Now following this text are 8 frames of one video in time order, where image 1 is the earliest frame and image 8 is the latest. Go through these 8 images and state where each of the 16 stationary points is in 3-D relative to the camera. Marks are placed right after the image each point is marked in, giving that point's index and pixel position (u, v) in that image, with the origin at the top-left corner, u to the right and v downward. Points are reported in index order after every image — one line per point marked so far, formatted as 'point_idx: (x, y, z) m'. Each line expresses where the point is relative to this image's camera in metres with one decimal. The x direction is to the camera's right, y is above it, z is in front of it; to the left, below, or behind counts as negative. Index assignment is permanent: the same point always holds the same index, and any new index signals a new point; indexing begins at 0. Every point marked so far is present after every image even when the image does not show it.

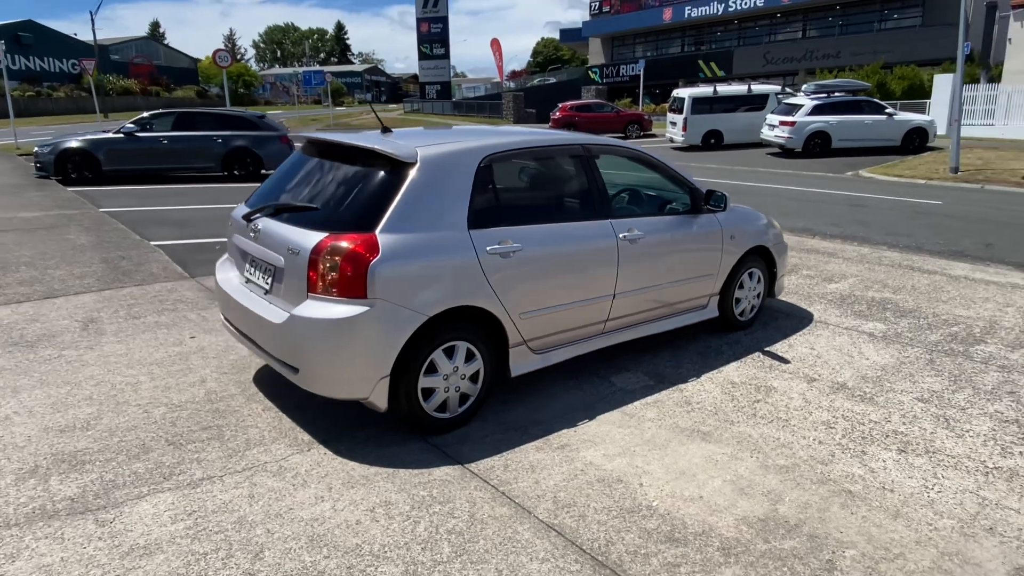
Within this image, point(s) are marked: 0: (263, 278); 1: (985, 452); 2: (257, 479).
0: (-1.4, +0.1, +3.9) m
1: (+2.7, -0.9, +3.8) m
2: (-1.3, -1.0, +3.5) m
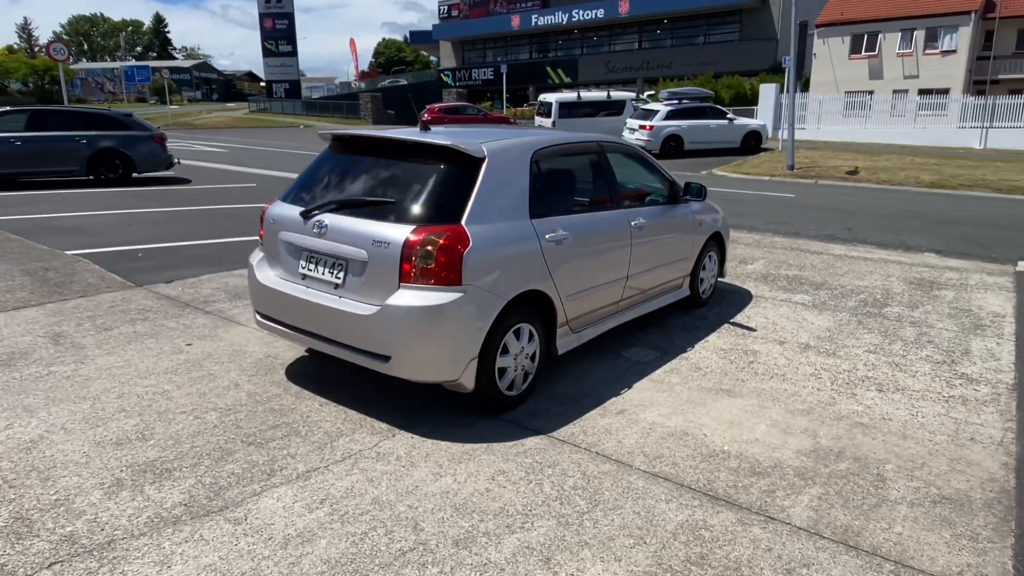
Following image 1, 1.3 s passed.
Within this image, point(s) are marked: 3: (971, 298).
0: (-1.1, +0.1, +4.0) m
1: (+3.0, -0.7, +4.8) m
2: (-0.8, -0.9, +3.6) m
3: (+4.8, -0.1, +7.0) m
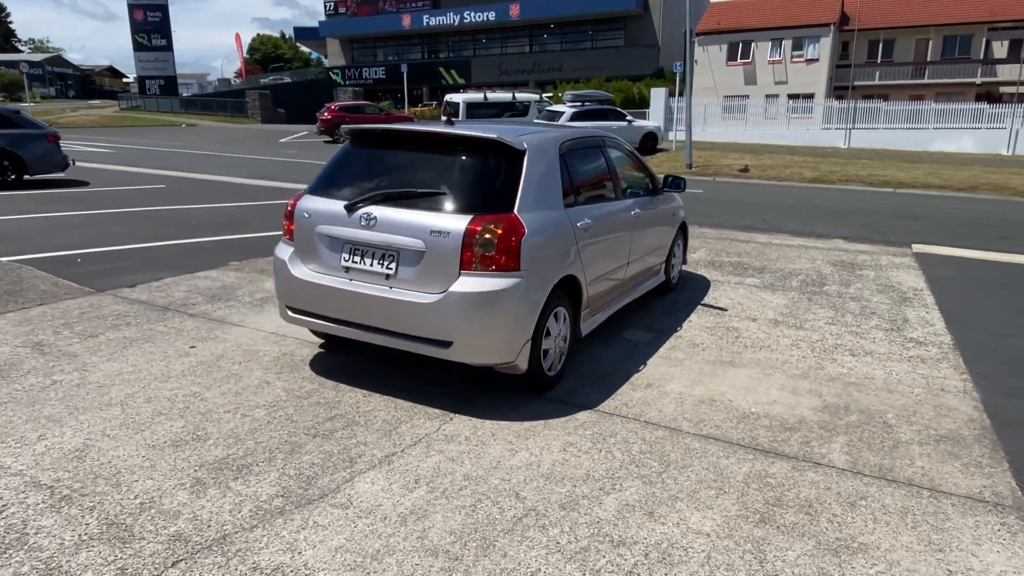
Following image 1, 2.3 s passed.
0: (-0.8, +0.1, +4.0) m
1: (+3.1, -0.5, +5.5) m
2: (-0.4, -0.9, +3.7) m
3: (+4.5, +0.1, +8.0) m
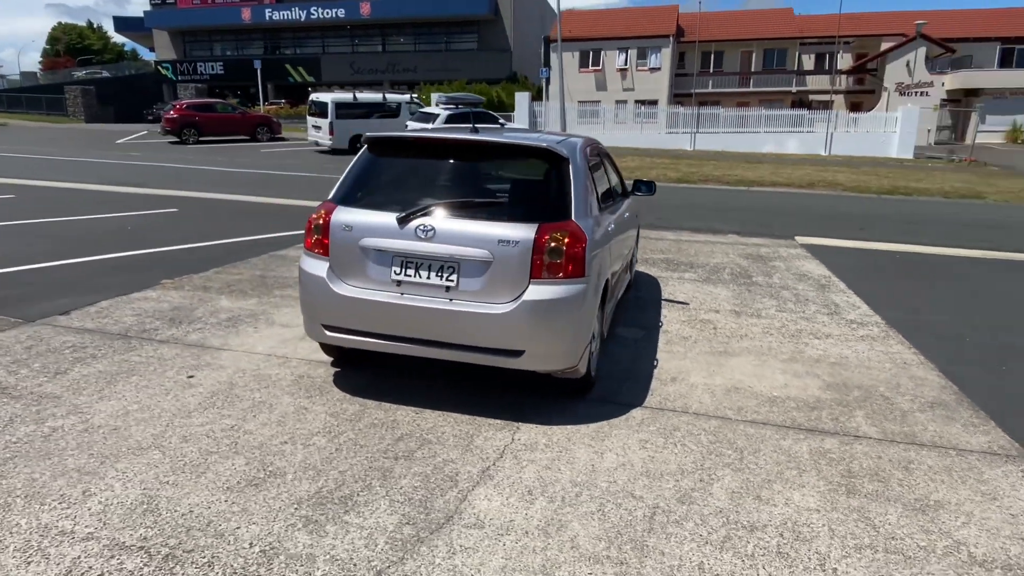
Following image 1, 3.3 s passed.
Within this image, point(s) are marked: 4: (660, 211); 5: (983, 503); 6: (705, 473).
0: (-0.4, +0.1, +3.9) m
1: (+3.1, -0.4, +6.2) m
2: (+0.1, -0.9, +3.7) m
3: (+3.8, +0.3, +9.0) m
4: (+3.0, +1.6, +13.7) m
5: (+2.4, -1.1, +3.4) m
6: (+1.0, -1.0, +3.6) m
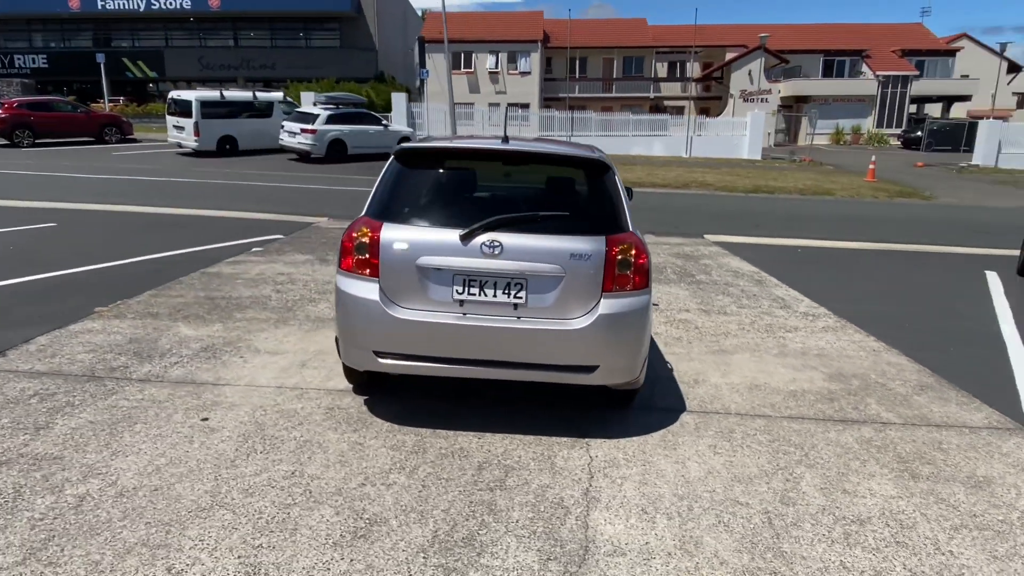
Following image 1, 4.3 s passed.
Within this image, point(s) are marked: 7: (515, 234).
0: (0.0, 0.0, +3.8) m
1: (+2.9, -0.3, +6.8) m
2: (+0.6, -1.0, +3.6) m
3: (+3.0, +0.3, +9.6) m
4: (+1.2, +1.6, +14.0) m
5: (+2.8, -1.0, +3.8) m
6: (+1.5, -1.0, +3.7) m
7: (0.0, +0.3, +3.8) m
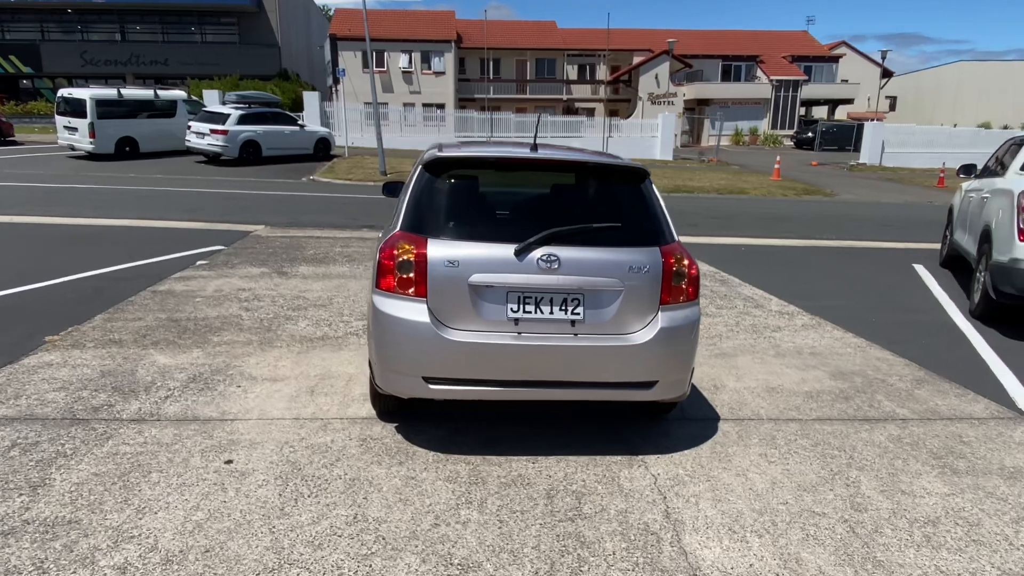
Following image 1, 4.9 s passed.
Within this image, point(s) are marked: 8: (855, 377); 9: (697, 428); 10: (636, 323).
0: (+0.3, -0.1, +3.6) m
1: (+2.8, -0.3, +7.0) m
2: (+0.9, -1.1, +3.5) m
3: (+2.5, +0.3, +9.7) m
4: (0.0, +1.5, +13.9) m
5: (+3.1, -1.0, +4.0) m
6: (+1.8, -1.0, +3.7) m
7: (+0.3, +0.2, +3.6) m
8: (+2.7, -0.7, +5.3) m
9: (+1.2, -0.9, +4.3) m
10: (+0.7, -0.2, +3.7) m
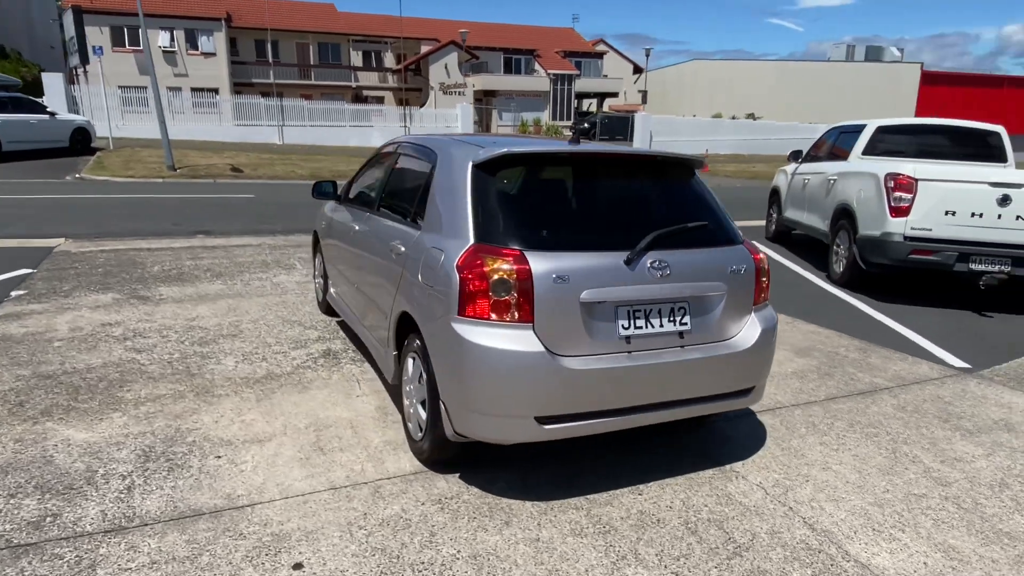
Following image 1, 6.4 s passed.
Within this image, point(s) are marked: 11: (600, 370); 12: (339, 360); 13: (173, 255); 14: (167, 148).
0: (+0.8, -0.2, +3.2) m
1: (+2.1, -0.2, +7.2) m
2: (+1.4, -1.0, +3.4) m
3: (+0.8, +0.5, +9.8) m
4: (-3.0, +1.4, +12.9) m
5: (+3.4, -0.8, +4.6) m
6: (+2.2, -1.0, +3.9) m
7: (+0.8, +0.2, +3.2) m
8: (+2.5, -0.6, +5.7) m
9: (+1.4, -0.8, +4.2) m
10: (+1.1, -0.2, +3.4) m
11: (+0.4, -0.3, +3.0) m
12: (-1.3, -0.5, +4.9) m
13: (-4.2, +0.4, +8.3) m
14: (-10.1, +3.8, +19.1) m
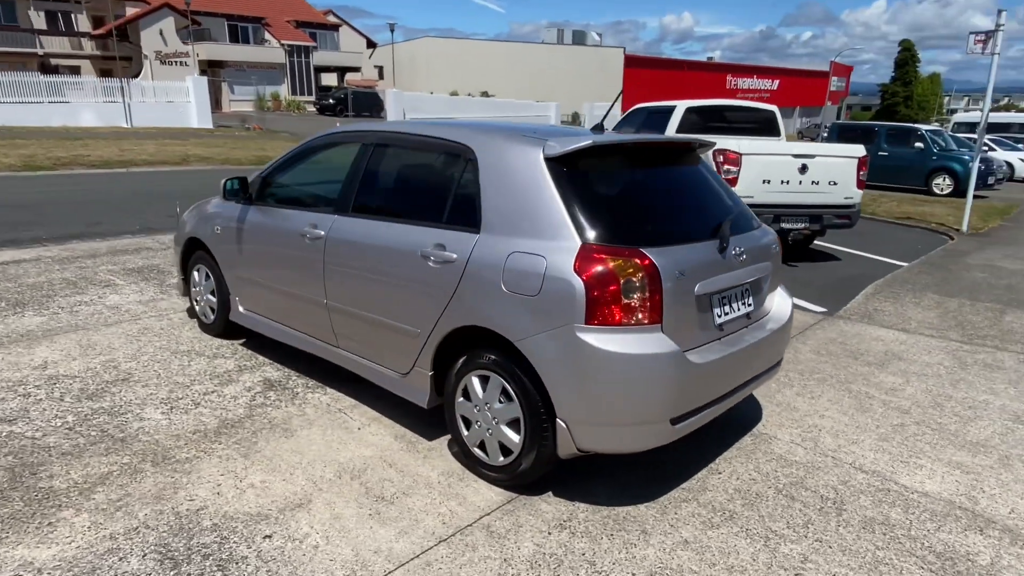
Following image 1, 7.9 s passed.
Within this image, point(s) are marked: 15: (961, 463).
0: (+1.1, -0.1, +3.3) m
1: (+0.8, +0.1, +7.5) m
2: (+1.8, -0.9, +3.8) m
3: (-1.3, +0.7, +9.4) m
4: (-6.1, +1.2, +10.8) m
5: (+3.1, -0.5, +5.6) m
6: (+2.3, -0.7, +4.5) m
7: (+1.1, +0.3, +3.3) m
8: (+1.9, -0.3, +6.3) m
9: (+1.4, -0.7, +4.5) m
10: (+1.4, -0.1, +3.6) m
11: (+0.9, -0.3, +3.0) m
12: (-1.4, -0.6, +4.2) m
13: (-5.4, 0.0, +6.2) m
14: (-15.3, +2.9, +13.8) m
15: (+2.4, -1.0, +3.6) m
